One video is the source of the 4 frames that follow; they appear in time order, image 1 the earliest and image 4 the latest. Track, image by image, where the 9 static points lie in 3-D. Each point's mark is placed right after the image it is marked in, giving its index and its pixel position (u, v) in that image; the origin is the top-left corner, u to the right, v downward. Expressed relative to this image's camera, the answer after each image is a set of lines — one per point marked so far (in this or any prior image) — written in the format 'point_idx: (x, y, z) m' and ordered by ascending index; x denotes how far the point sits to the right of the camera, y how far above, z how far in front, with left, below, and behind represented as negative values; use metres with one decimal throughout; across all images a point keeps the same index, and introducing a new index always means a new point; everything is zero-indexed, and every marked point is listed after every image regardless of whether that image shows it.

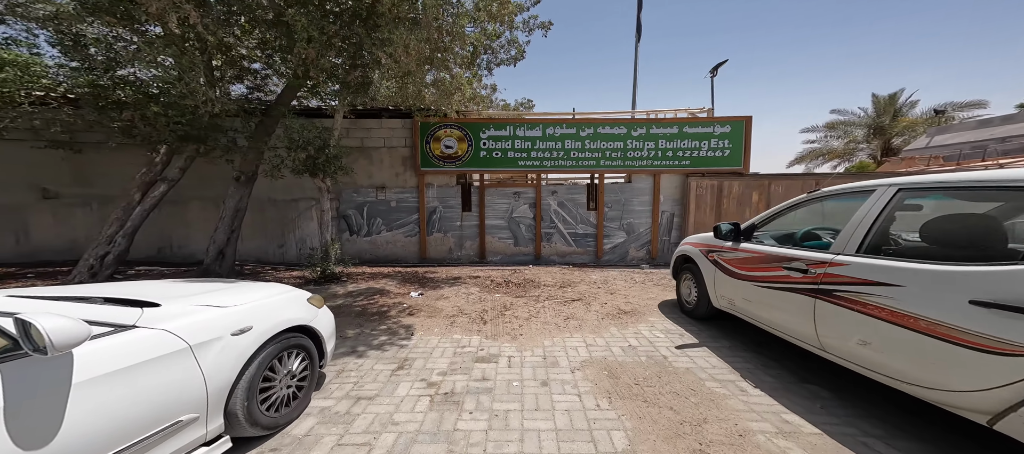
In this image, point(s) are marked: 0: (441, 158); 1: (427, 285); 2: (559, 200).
0: (-1.7, +1.6, +7.7) m
1: (-1.5, -1.0, +6.0) m
2: (+1.1, +0.7, +8.2) m
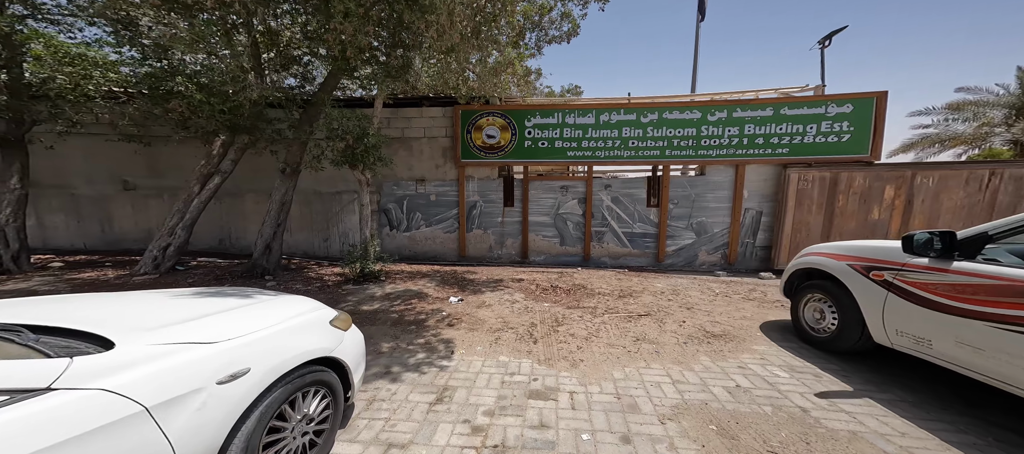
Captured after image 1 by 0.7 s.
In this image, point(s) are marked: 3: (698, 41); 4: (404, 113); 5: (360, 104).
0: (-0.6, +1.7, +7.1) m
1: (-0.7, -1.0, +5.4) m
2: (+2.2, +0.7, +7.3) m
3: (+6.3, +6.3, +11.5) m
4: (-2.4, +2.4, +7.2) m
5: (-3.2, +2.6, +7.1) m
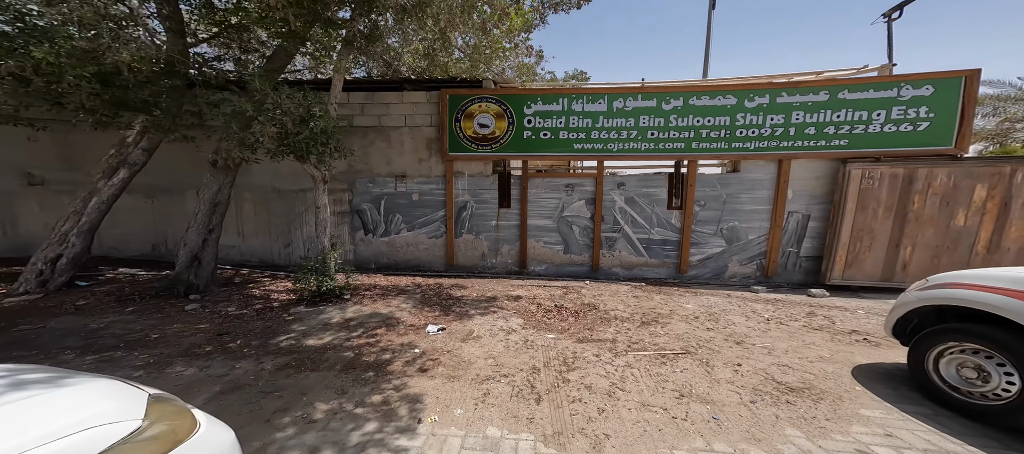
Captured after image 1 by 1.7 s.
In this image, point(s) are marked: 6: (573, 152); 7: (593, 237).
0: (-0.7, +1.6, +6.0) m
1: (-0.8, -1.1, +4.3) m
2: (+2.1, +0.6, +6.2) m
3: (+6.3, +6.2, +10.4) m
4: (-2.4, +2.3, +6.1) m
5: (-3.3, +2.5, +6.0) m
6: (+1.1, +1.3, +6.0) m
7: (+1.5, -0.2, +6.3) m
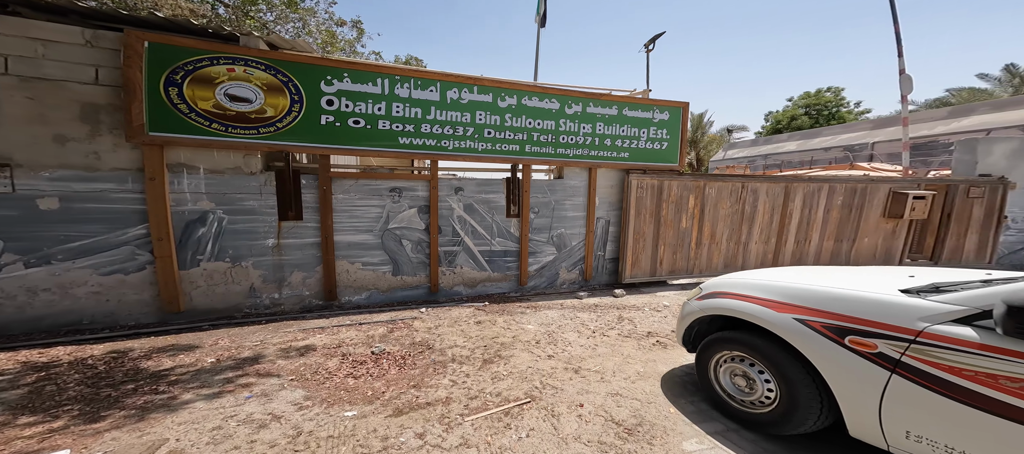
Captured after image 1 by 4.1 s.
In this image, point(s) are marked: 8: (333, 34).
0: (-3.3, +1.3, +4.1) m
1: (-2.6, -1.3, +2.5) m
2: (-0.8, +0.4, +5.4) m
3: (+1.1, +6.0, +11.1) m
4: (-4.9, +2.0, +3.5) m
5: (-5.7, +2.2, +3.1) m
6: (-1.7, +1.1, +4.8) m
7: (-1.3, -0.4, +5.3) m
8: (-5.2, +5.8, +10.3) m
